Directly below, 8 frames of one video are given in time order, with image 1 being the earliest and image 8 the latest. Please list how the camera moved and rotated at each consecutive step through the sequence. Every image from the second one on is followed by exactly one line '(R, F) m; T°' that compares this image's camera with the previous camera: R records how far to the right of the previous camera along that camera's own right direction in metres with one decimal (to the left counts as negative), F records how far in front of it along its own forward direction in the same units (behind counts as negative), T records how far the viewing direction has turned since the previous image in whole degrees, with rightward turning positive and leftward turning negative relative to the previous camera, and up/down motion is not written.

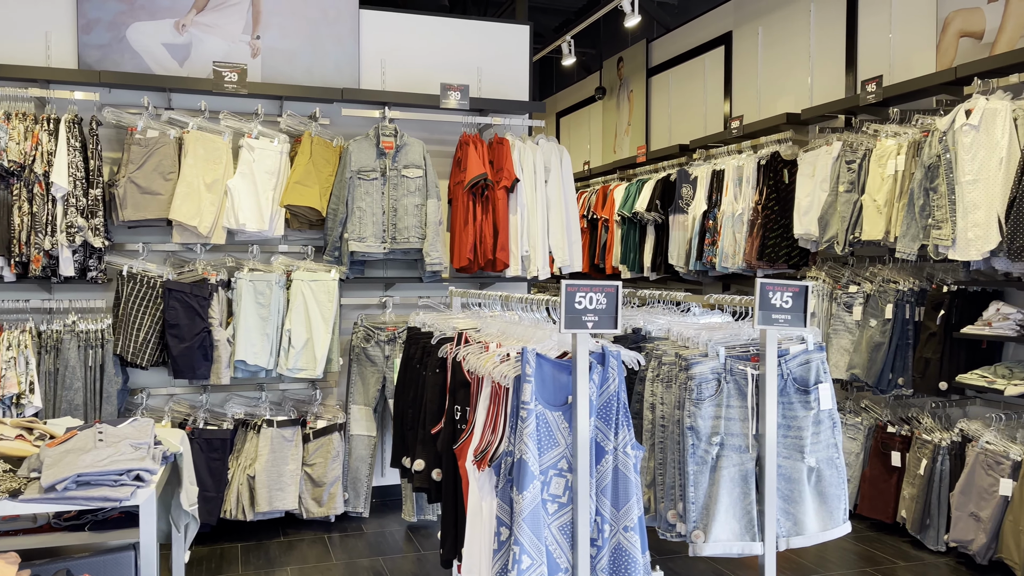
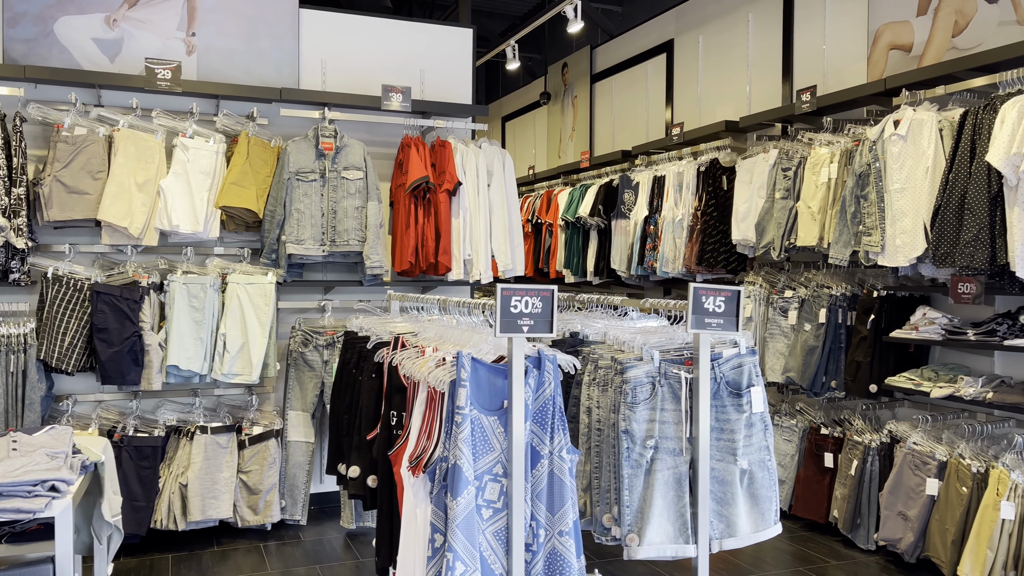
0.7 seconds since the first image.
(0.0, 0.0) m; +4°
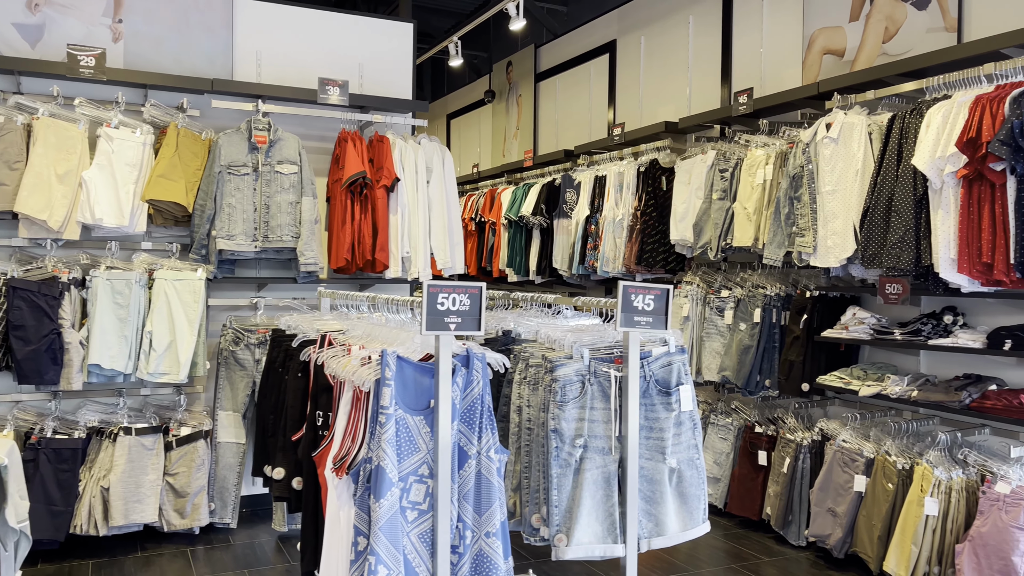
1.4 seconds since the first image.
(+0.1, 0.0) m; +4°
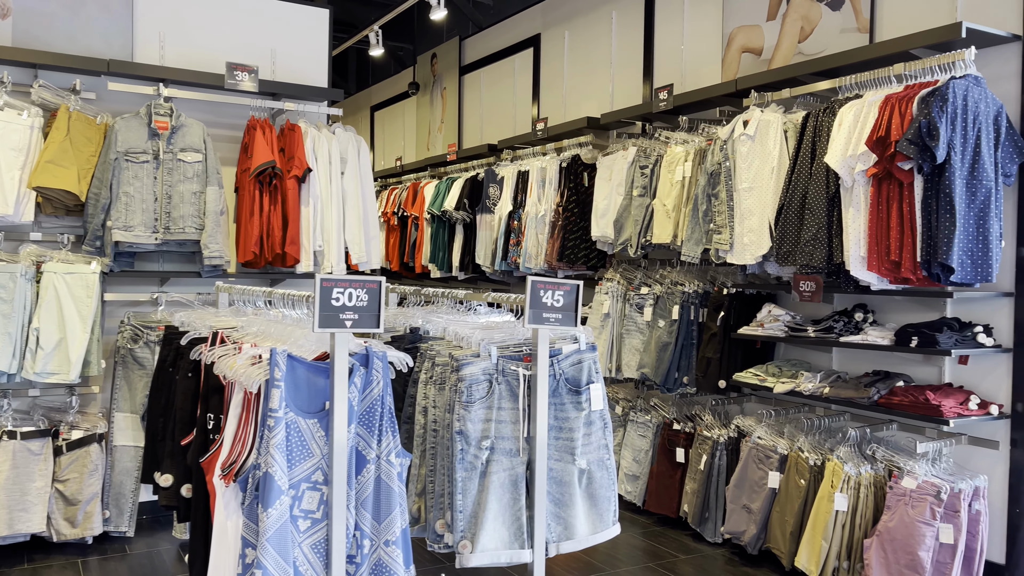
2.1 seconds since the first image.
(+0.1, +0.1) m; +5°
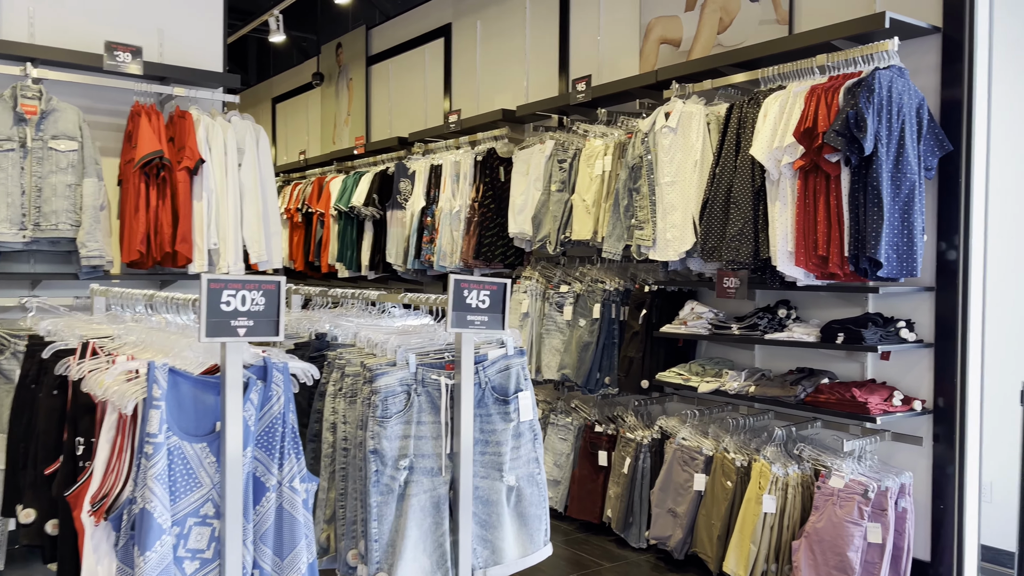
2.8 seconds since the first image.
(0.0, +0.2) m; +6°
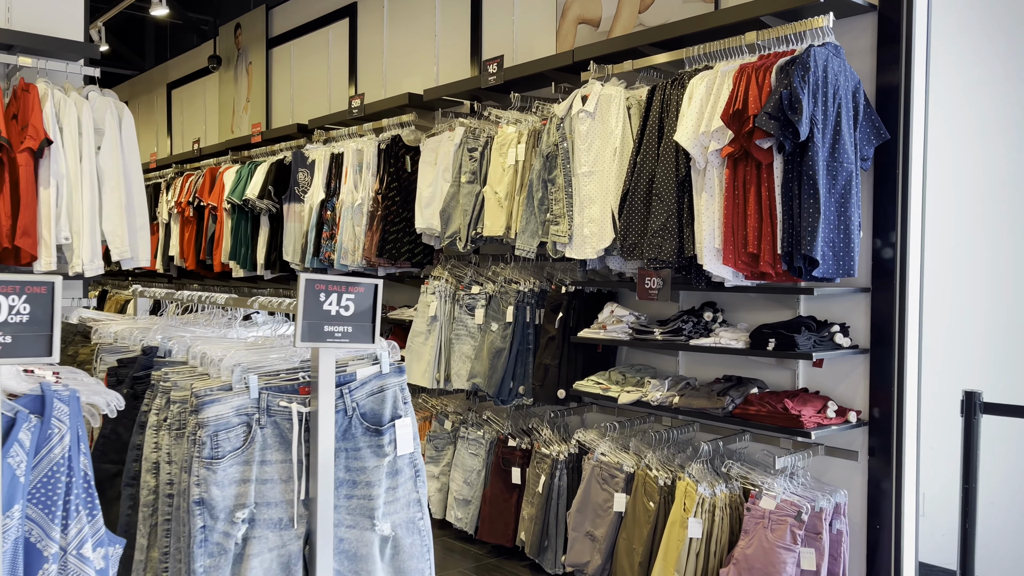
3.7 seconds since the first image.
(+0.1, +0.4) m; +5°
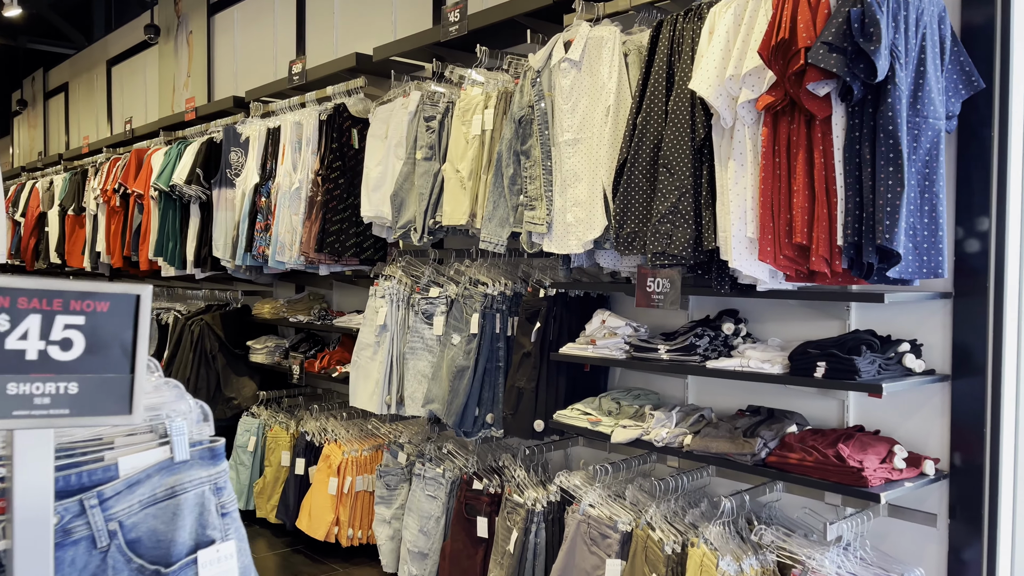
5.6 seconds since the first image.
(+0.1, +0.8) m; +1°
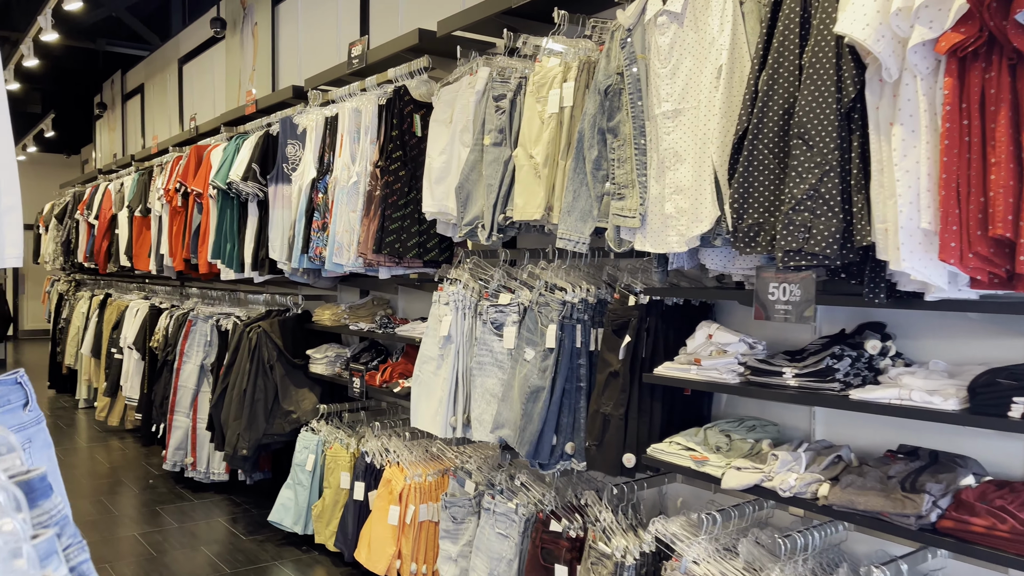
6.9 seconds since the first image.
(0.0, +0.5) m; -6°
